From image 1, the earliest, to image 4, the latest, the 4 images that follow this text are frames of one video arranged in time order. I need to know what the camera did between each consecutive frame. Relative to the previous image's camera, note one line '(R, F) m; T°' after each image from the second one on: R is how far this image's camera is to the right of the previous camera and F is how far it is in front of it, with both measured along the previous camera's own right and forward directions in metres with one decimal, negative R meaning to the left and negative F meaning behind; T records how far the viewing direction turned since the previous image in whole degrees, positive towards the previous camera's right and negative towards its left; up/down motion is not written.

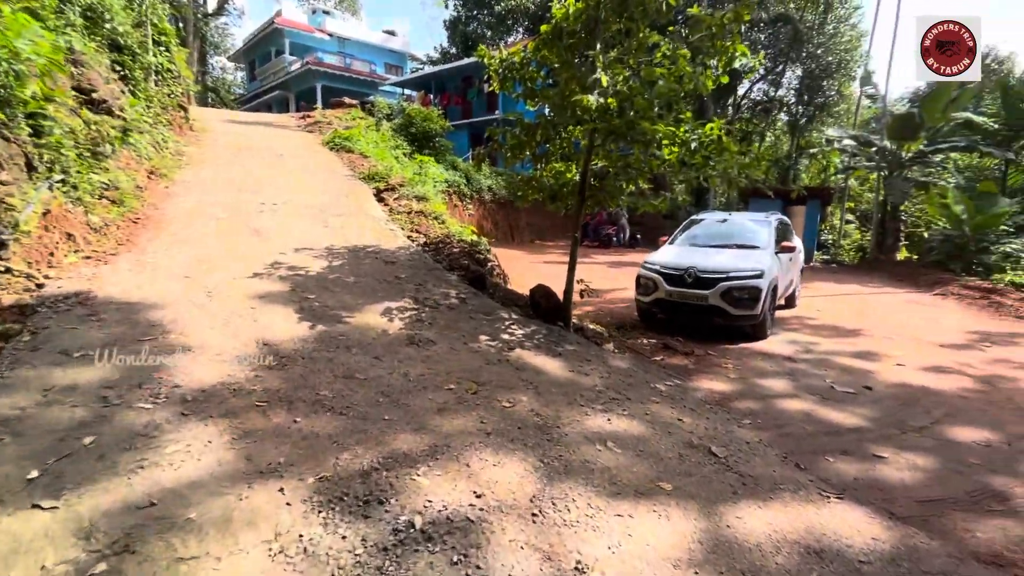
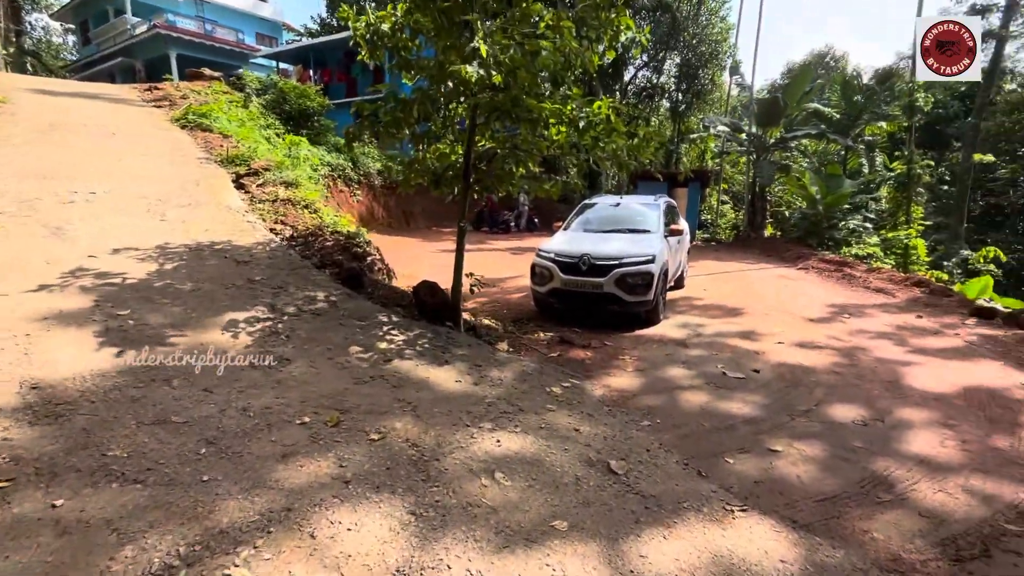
(+0.3, +0.6) m; +11°
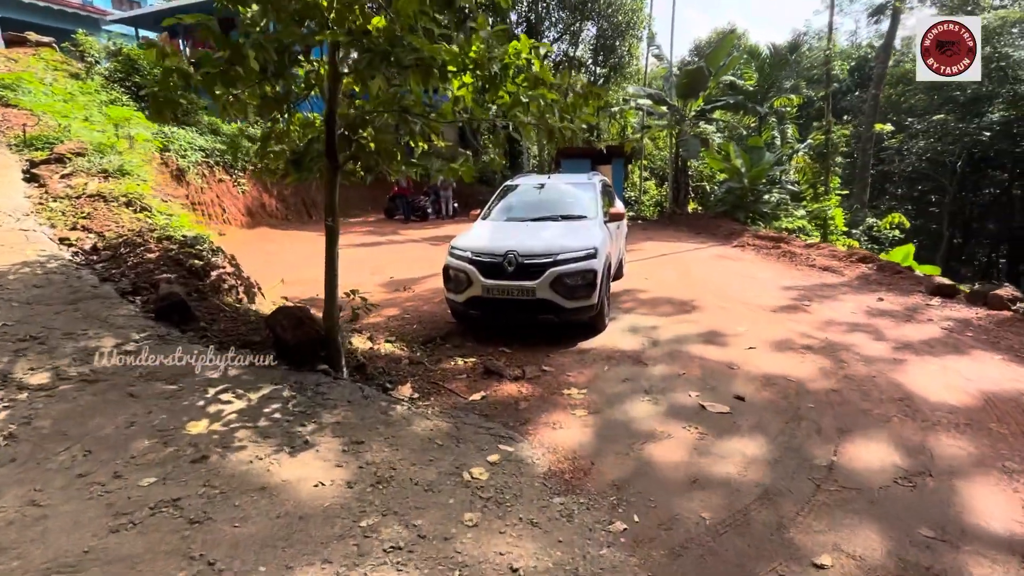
(+0.3, +1.6) m; +8°
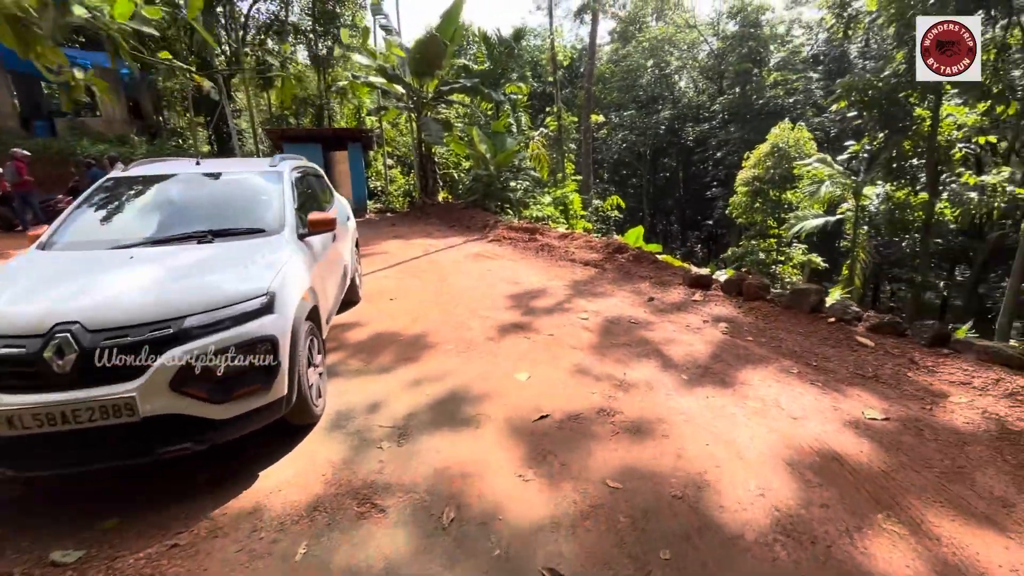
(+0.9, +2.2) m; +27°
